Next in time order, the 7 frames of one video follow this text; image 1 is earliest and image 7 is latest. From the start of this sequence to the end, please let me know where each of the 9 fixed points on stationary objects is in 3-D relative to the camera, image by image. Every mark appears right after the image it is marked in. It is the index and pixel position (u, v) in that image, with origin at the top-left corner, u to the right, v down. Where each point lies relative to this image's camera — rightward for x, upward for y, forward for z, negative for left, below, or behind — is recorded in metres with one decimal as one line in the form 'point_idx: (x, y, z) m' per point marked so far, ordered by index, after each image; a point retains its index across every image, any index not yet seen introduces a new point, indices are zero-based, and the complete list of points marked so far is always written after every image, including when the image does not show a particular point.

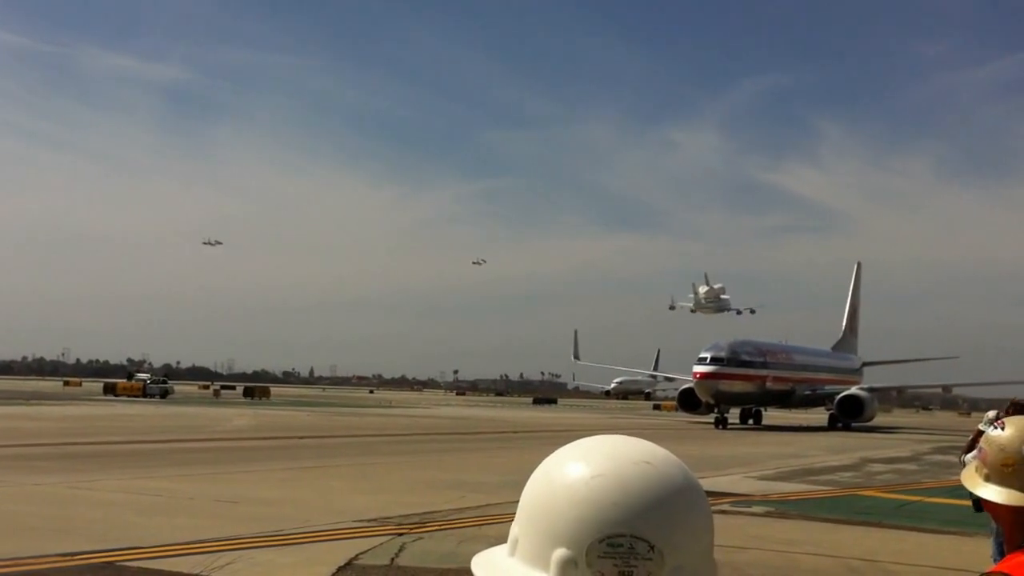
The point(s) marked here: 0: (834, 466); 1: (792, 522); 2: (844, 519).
0: (+4.9, -2.8, +19.2) m
1: (+3.6, -3.0, +15.8) m
2: (+4.3, -3.0, +16.0) m
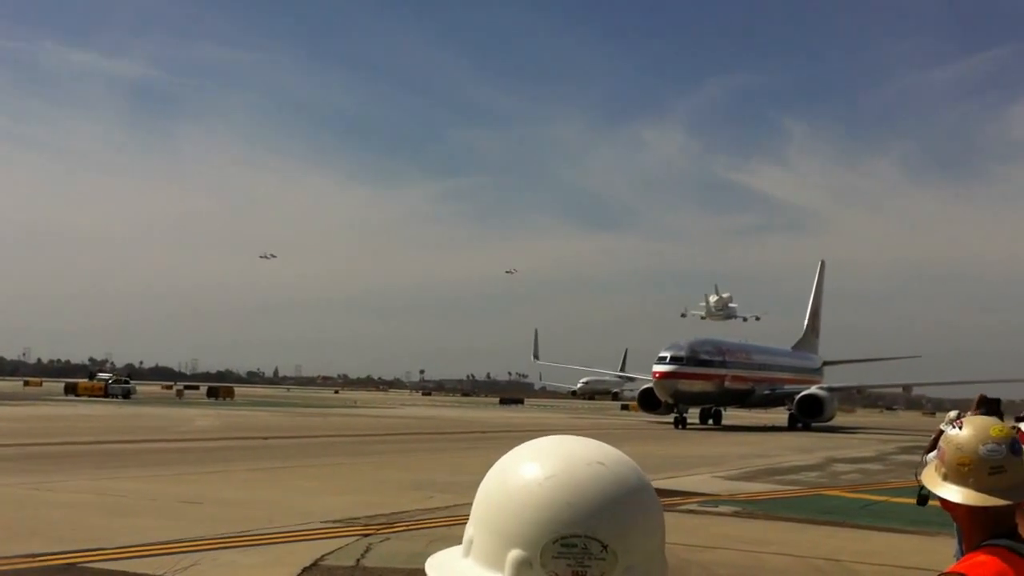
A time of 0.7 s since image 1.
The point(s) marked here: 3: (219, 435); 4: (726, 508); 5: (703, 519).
0: (+4.3, -2.8, +19.3) m
1: (+3.1, -3.0, +15.8) m
2: (+3.8, -3.0, +16.0) m
3: (-4.5, -2.2, +18.4) m
4: (+2.8, -2.9, +16.5) m
5: (+2.5, -3.0, +15.9) m
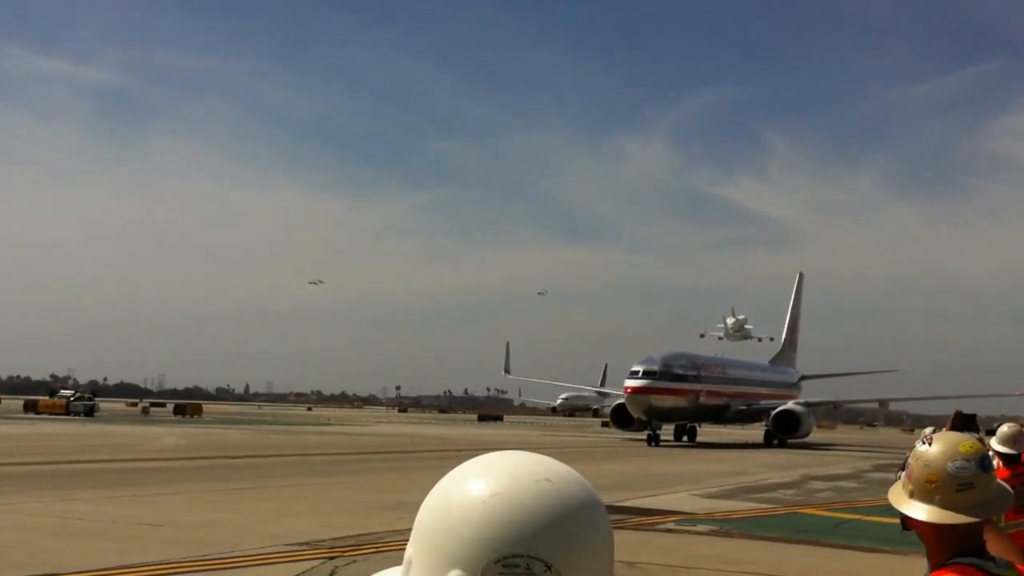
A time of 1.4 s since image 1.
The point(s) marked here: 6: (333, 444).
0: (+4.0, -3.0, +18.9) m
1: (+2.8, -3.1, +15.5) m
2: (+3.5, -3.1, +15.7) m
3: (-4.8, -2.4, +18.1) m
4: (+2.5, -3.1, +16.2) m
5: (+2.1, -3.1, +15.6) m
6: (-3.0, -2.5, +19.7) m
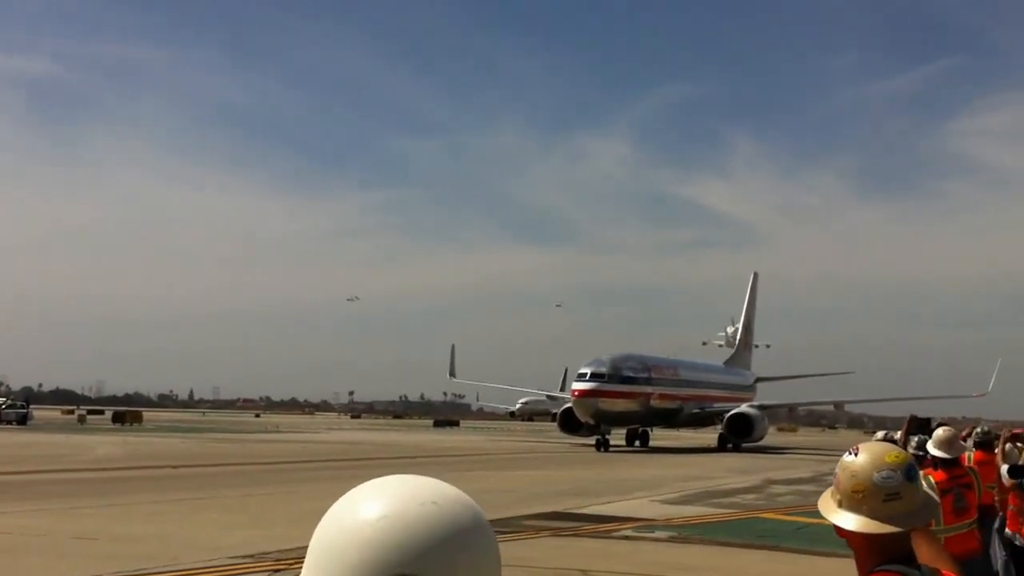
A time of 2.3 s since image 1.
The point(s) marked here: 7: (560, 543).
0: (+3.4, -3.0, +18.5) m
1: (+2.2, -3.1, +15.0) m
2: (+2.9, -3.1, +15.3) m
3: (-5.5, -2.5, +17.5) m
4: (+1.9, -3.1, +15.7) m
5: (+1.5, -3.1, +15.1) m
6: (-3.7, -2.6, +19.2) m
7: (+0.6, -3.1, +15.0) m
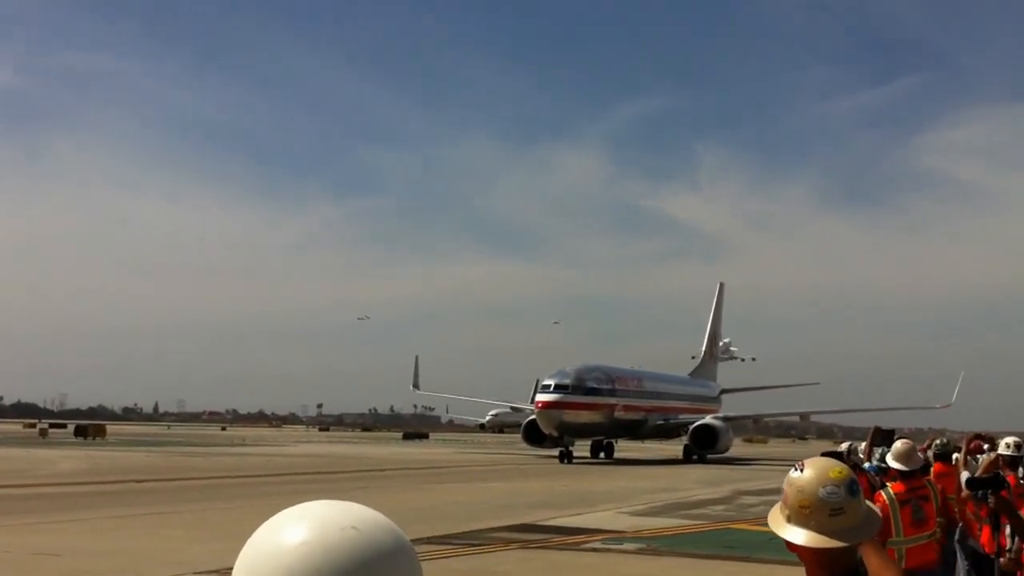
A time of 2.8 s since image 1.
0: (+2.9, -3.1, +18.5) m
1: (+1.8, -3.3, +15.0) m
2: (+2.5, -3.3, +15.2) m
3: (-5.9, -2.6, +17.3) m
4: (+1.5, -3.2, +15.7) m
5: (+1.1, -3.3, +15.1) m
6: (-4.1, -2.7, +19.1) m
7: (+0.2, -3.2, +14.9) m
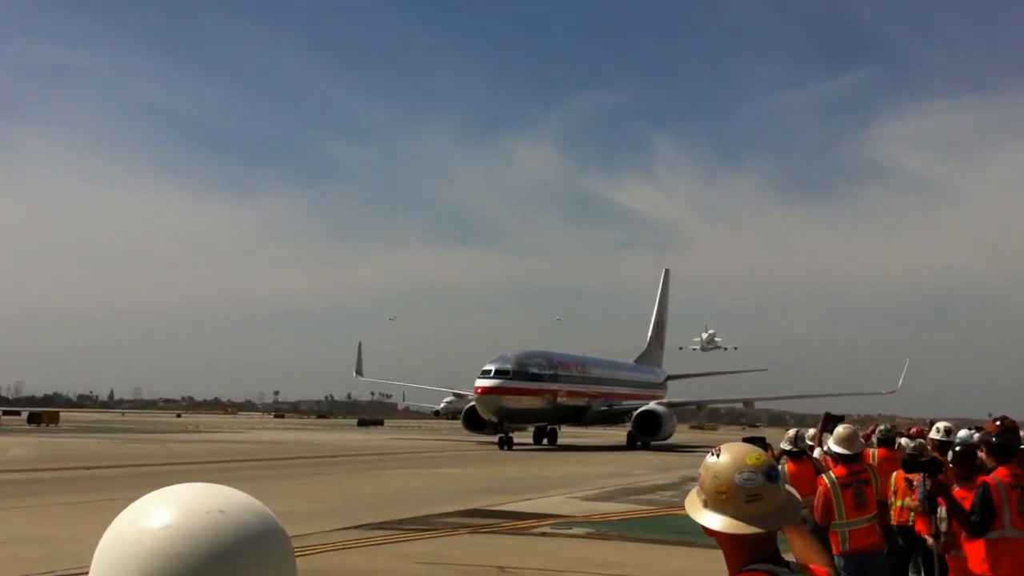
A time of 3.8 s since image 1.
0: (+2.2, -3.0, +18.7) m
1: (+1.2, -3.1, +15.2) m
2: (+1.9, -3.1, +15.5) m
3: (-6.5, -2.5, +17.4) m
4: (+0.9, -3.1, +15.9) m
5: (+0.5, -3.1, +15.3) m
6: (-4.8, -2.6, +19.2) m
7: (-0.4, -3.1, +15.1) m
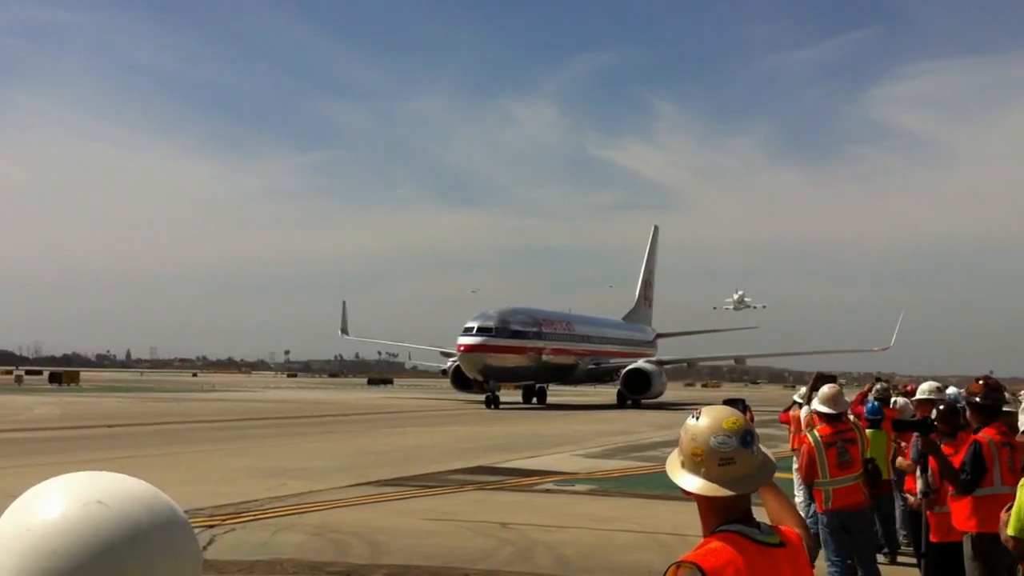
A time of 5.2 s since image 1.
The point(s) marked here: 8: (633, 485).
0: (+2.3, -2.4, +19.3) m
1: (+1.2, -2.7, +15.8) m
2: (+1.9, -2.7, +16.0) m
3: (-6.5, -1.9, +18.1) m
4: (+0.9, -2.6, +16.4) m
5: (+0.5, -2.7, +15.9) m
6: (-4.7, -2.0, +19.8) m
7: (-0.4, -2.6, +15.7) m
8: (+1.6, -2.6, +16.6) m
